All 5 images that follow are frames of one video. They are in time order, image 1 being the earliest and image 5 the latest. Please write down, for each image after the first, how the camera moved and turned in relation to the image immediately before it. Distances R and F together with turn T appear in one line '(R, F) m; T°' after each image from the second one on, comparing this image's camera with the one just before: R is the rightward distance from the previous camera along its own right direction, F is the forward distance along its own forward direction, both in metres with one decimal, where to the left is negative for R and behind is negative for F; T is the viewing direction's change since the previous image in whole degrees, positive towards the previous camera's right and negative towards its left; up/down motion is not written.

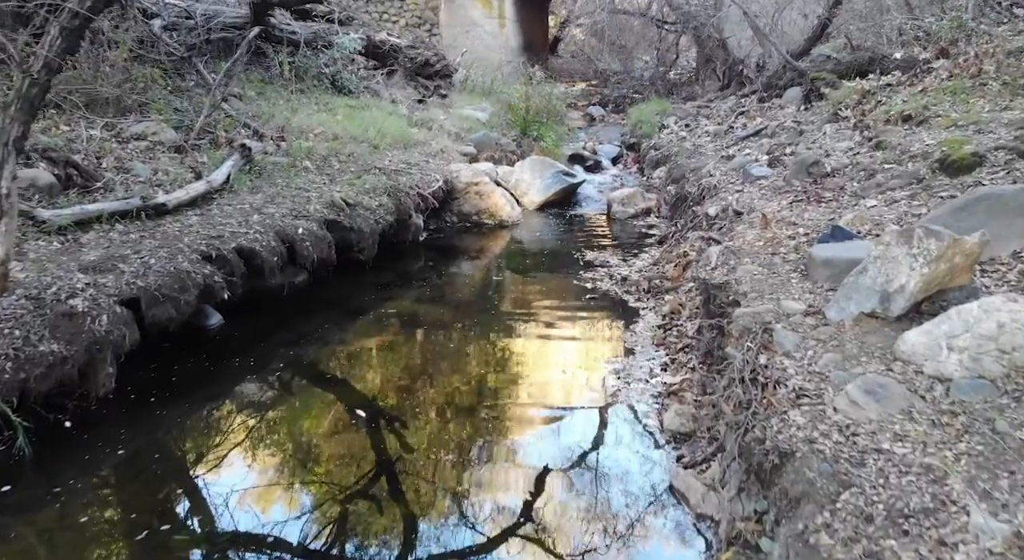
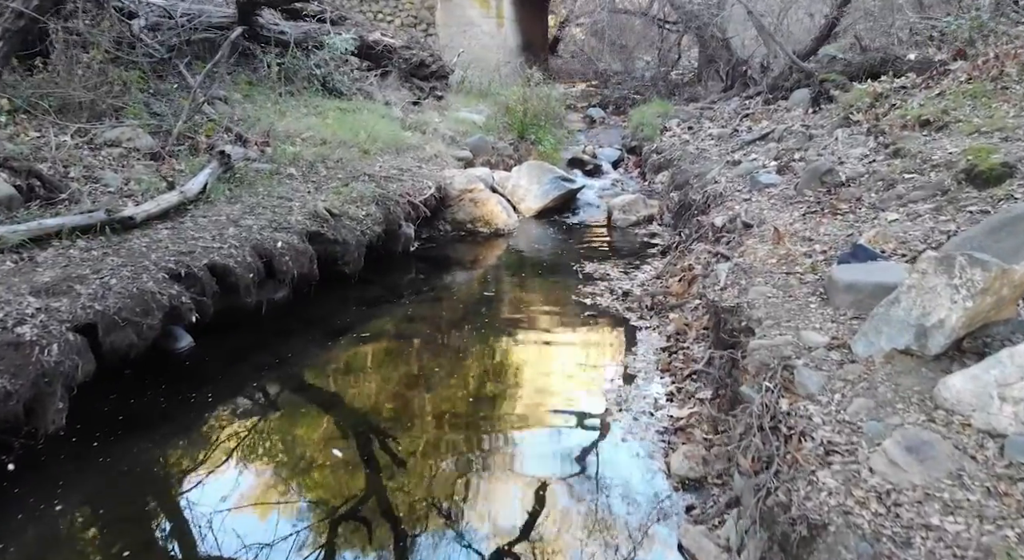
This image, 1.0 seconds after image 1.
(0.0, +0.4) m; 0°
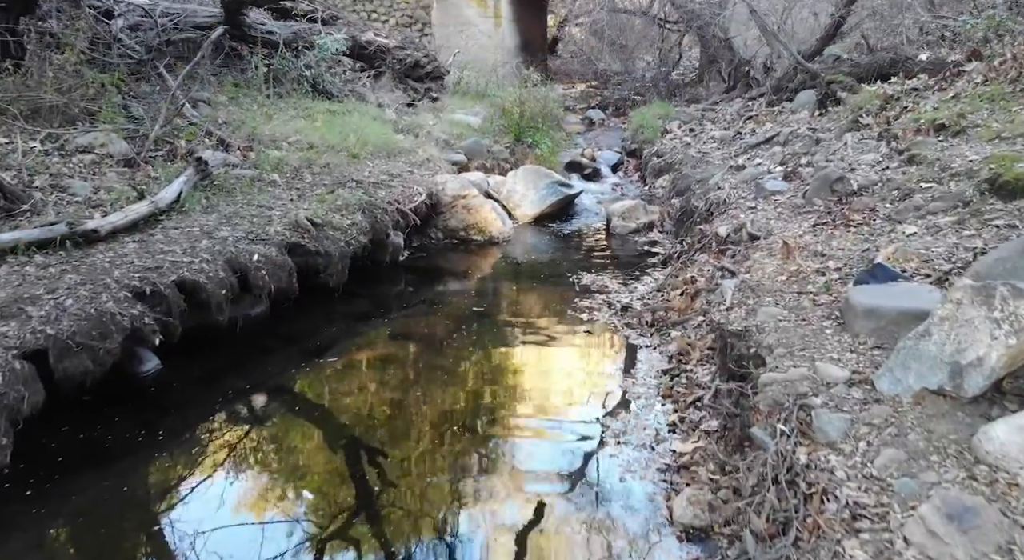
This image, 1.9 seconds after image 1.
(+0.1, +0.3) m; 0°
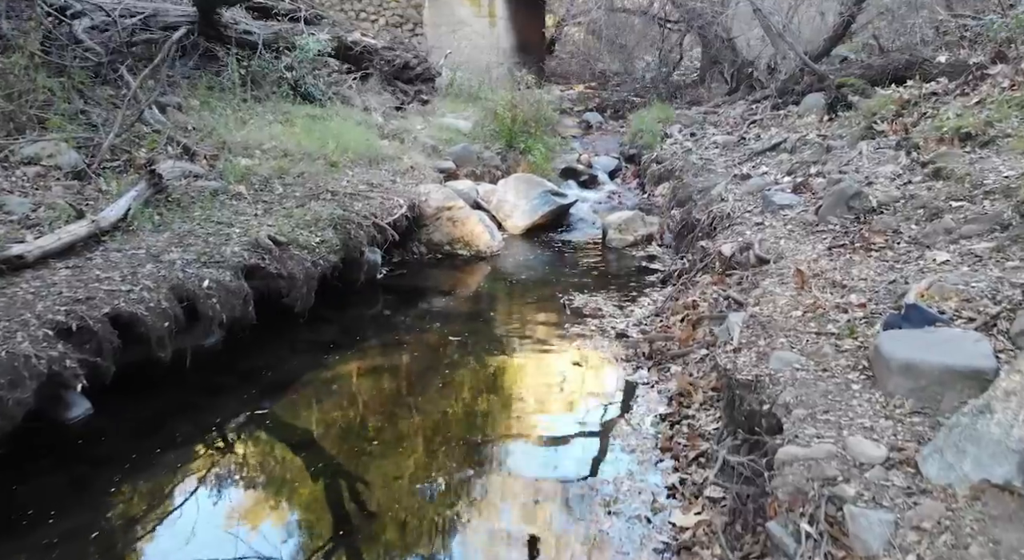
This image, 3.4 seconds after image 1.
(+0.1, +0.5) m; 0°
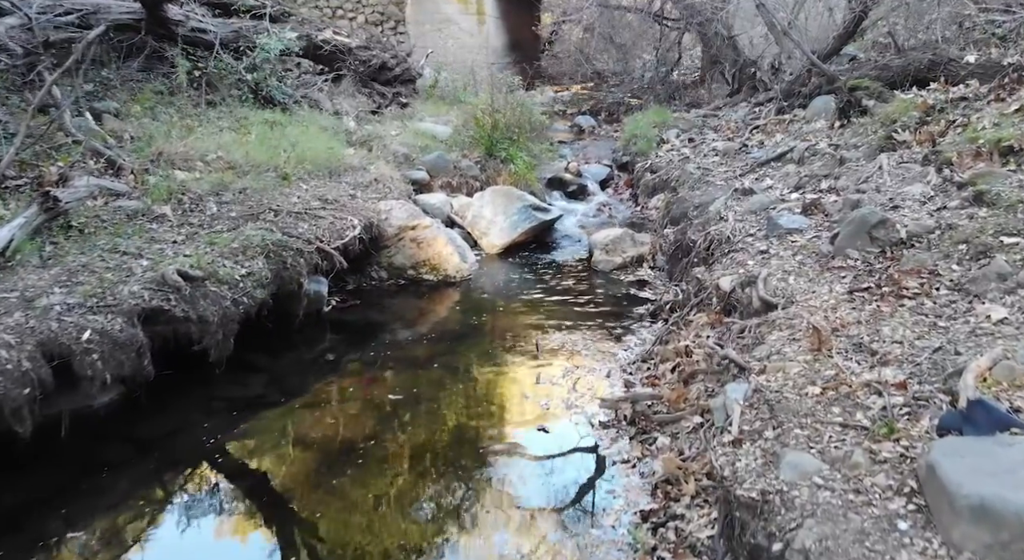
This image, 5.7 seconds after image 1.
(+0.3, +0.8) m; 0°
